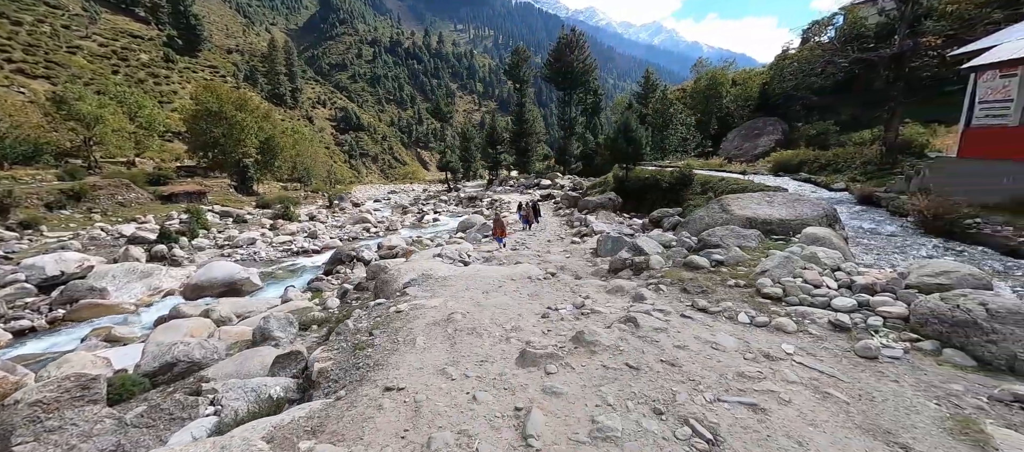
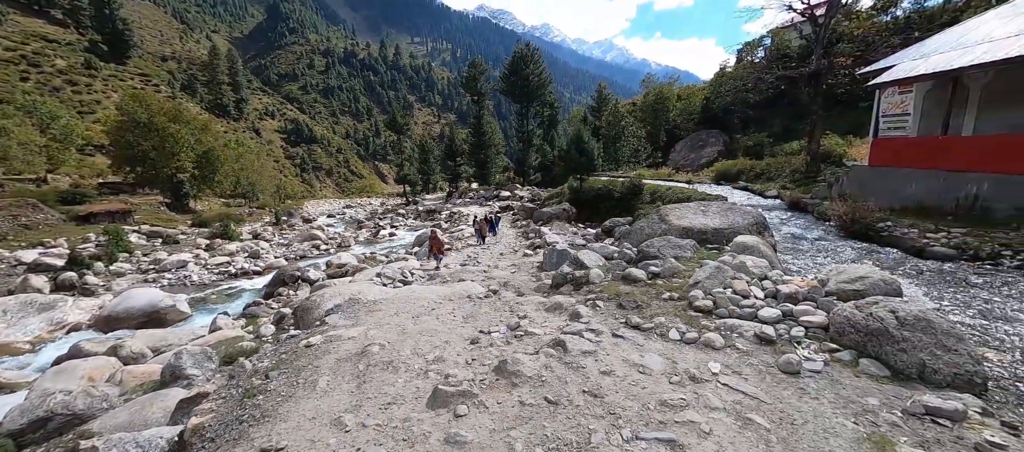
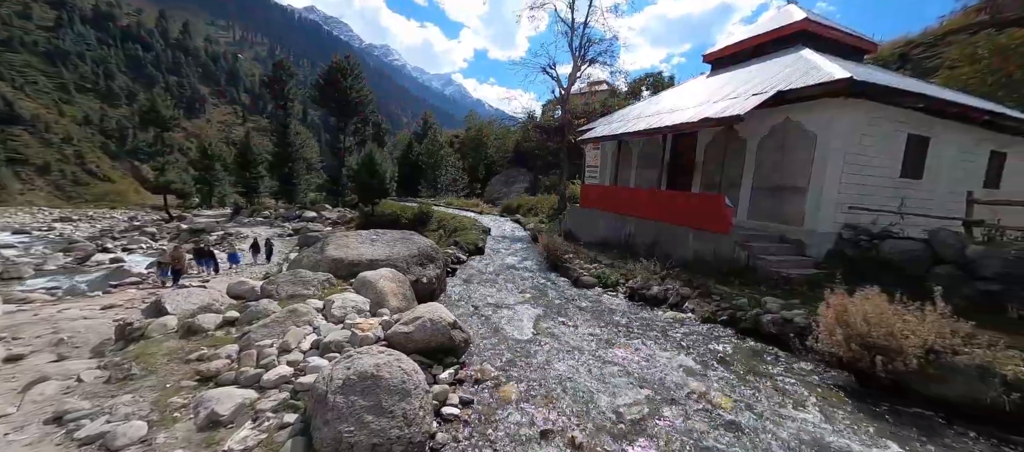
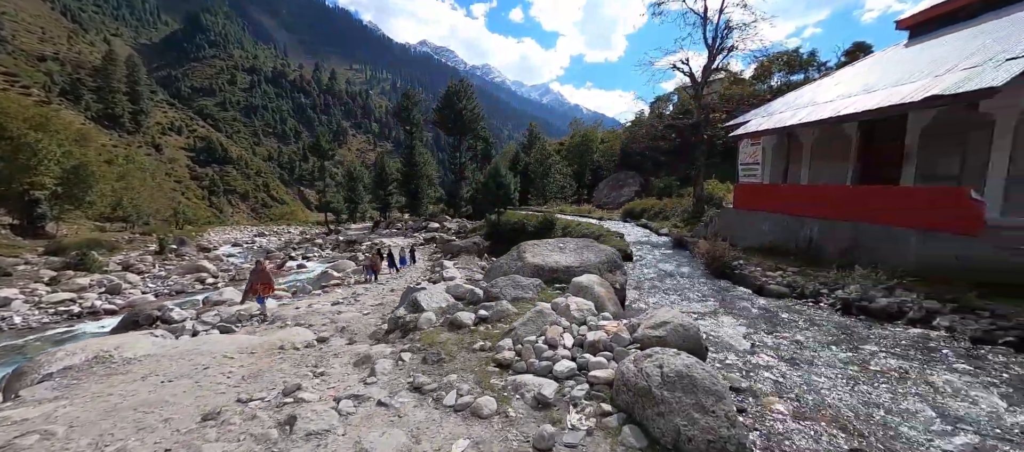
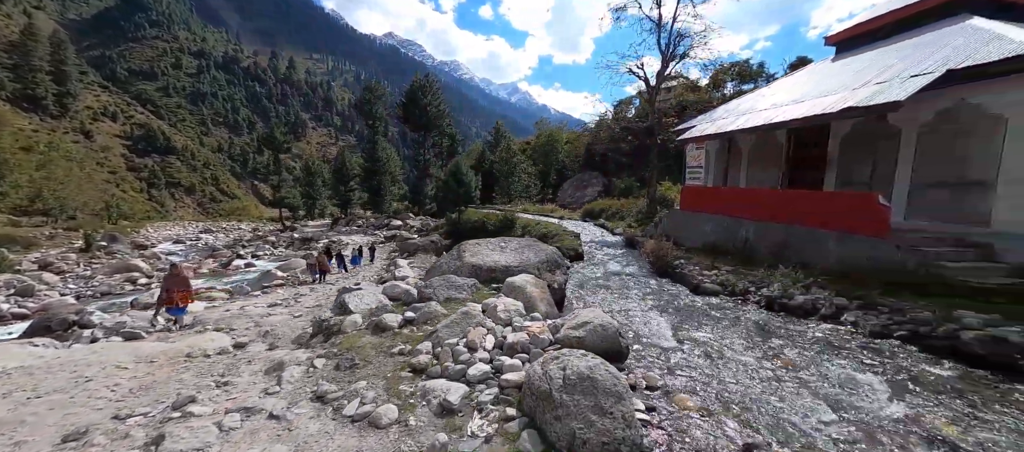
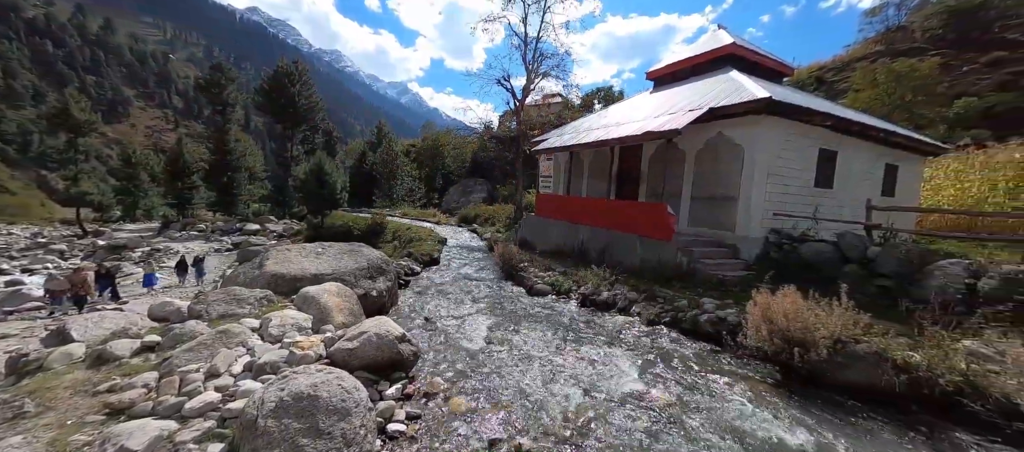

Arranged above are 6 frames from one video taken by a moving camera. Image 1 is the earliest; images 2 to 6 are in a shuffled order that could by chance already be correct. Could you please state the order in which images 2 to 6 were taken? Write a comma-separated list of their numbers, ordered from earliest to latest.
2, 4, 5, 3, 6
